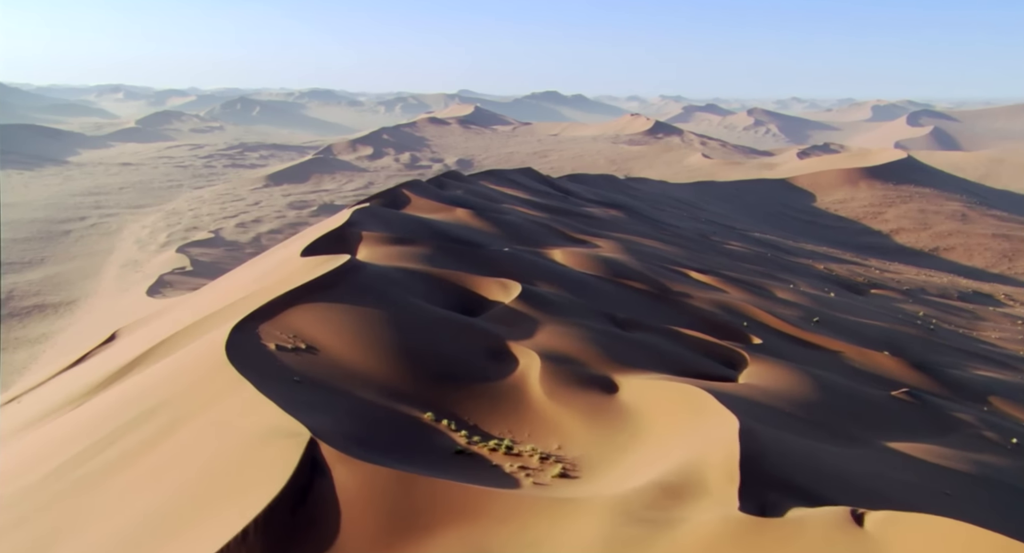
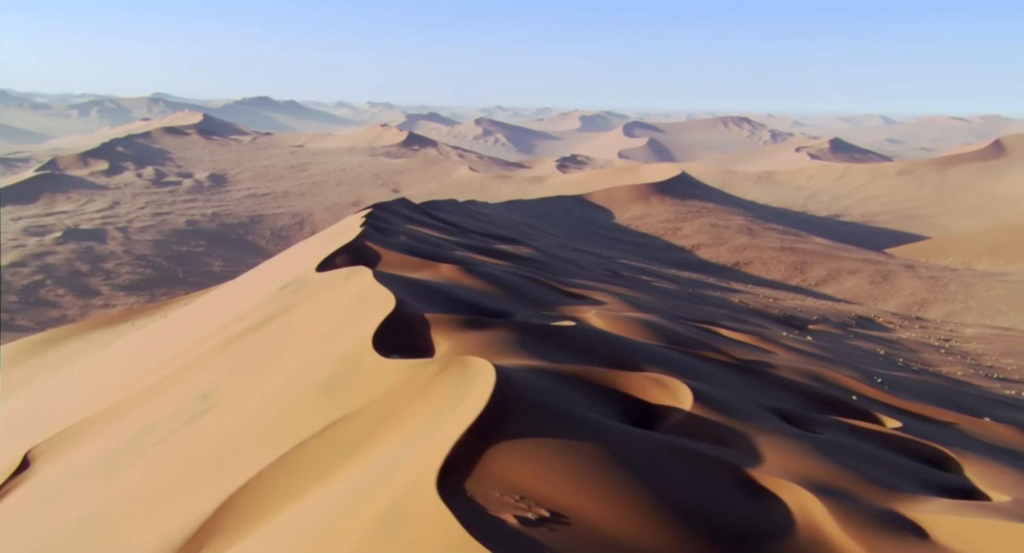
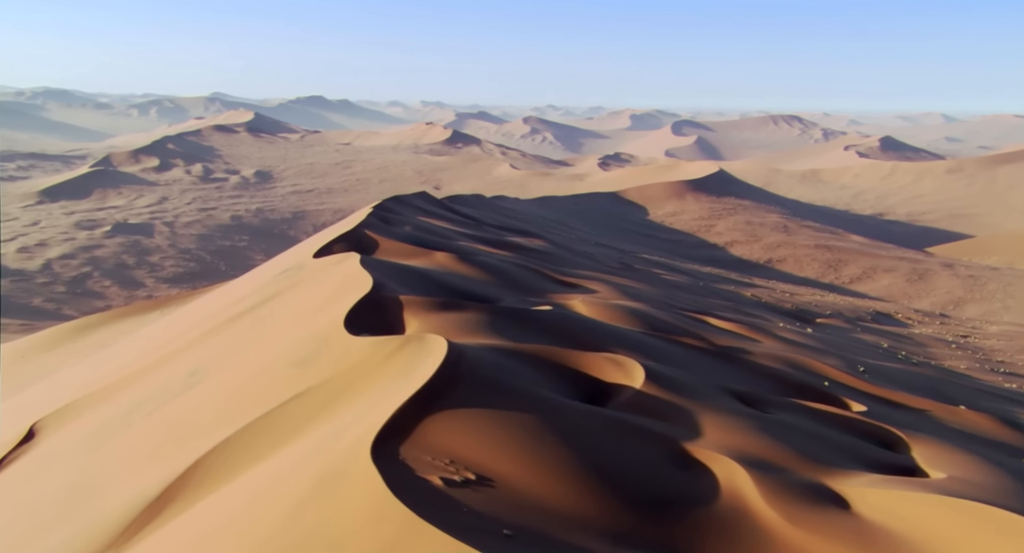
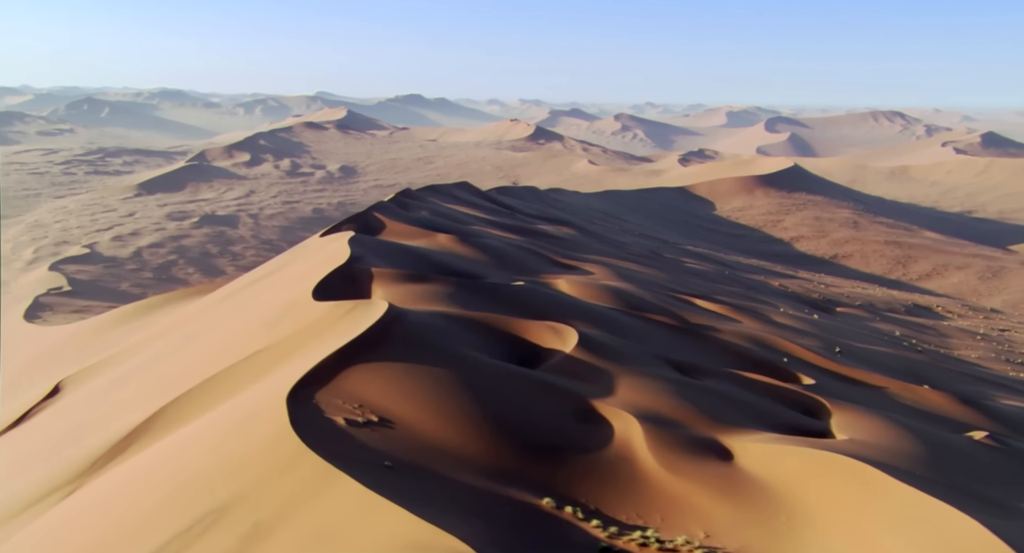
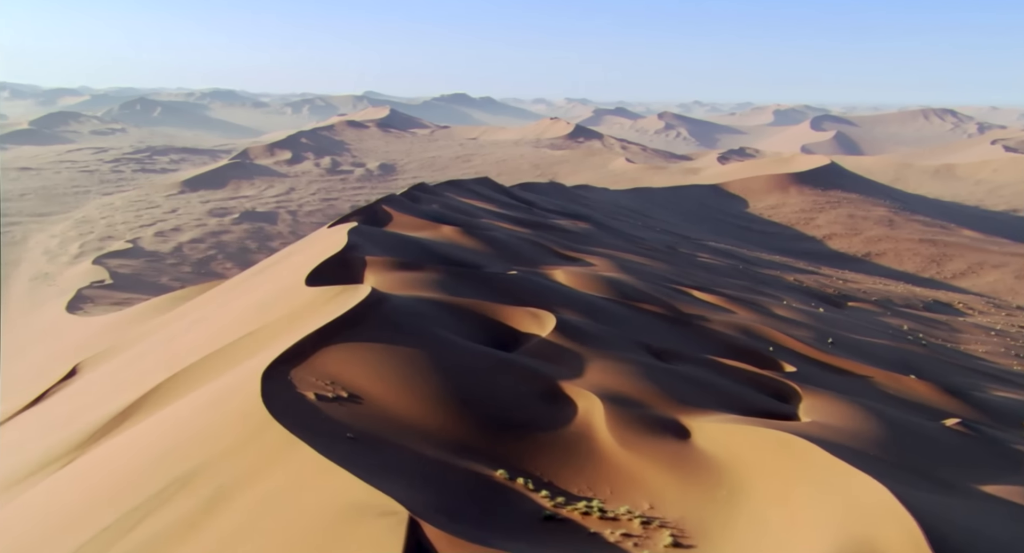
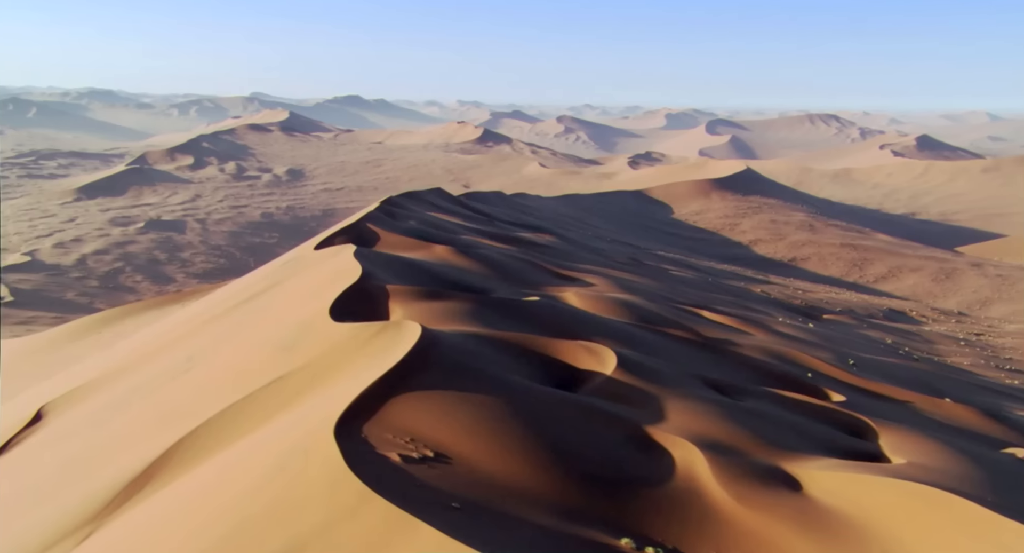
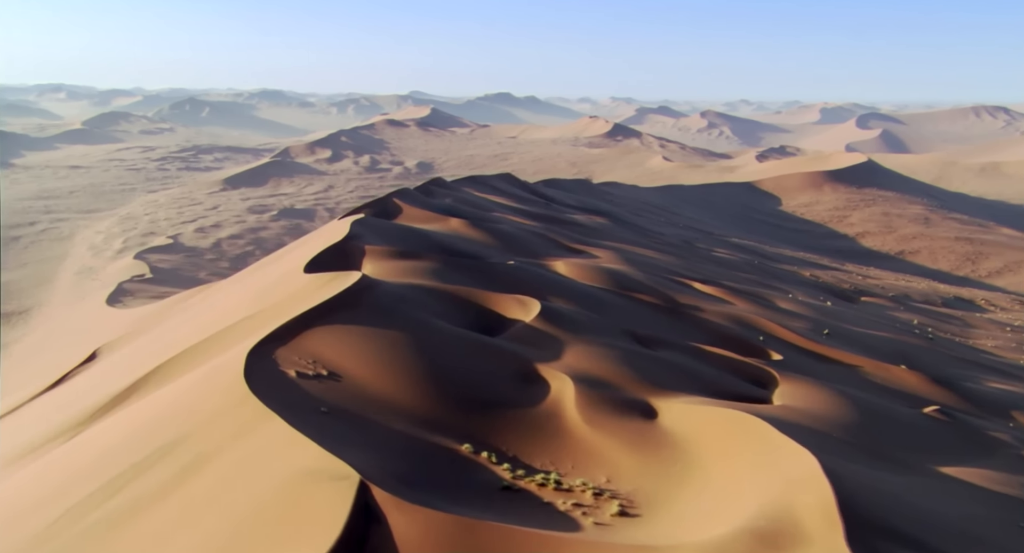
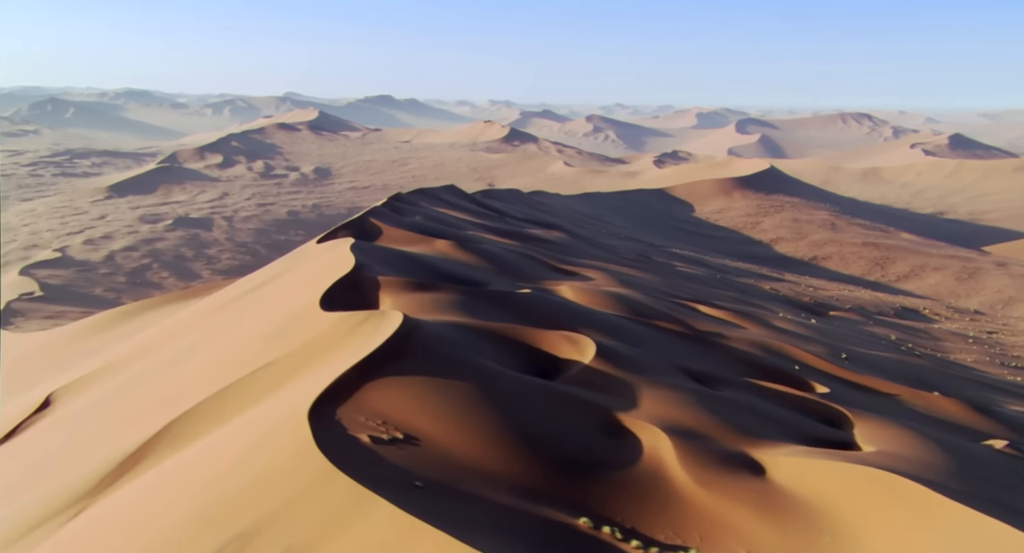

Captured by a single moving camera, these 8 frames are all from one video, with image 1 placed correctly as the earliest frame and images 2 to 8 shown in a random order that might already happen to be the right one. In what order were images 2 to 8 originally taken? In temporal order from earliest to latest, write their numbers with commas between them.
7, 5, 4, 8, 6, 3, 2
